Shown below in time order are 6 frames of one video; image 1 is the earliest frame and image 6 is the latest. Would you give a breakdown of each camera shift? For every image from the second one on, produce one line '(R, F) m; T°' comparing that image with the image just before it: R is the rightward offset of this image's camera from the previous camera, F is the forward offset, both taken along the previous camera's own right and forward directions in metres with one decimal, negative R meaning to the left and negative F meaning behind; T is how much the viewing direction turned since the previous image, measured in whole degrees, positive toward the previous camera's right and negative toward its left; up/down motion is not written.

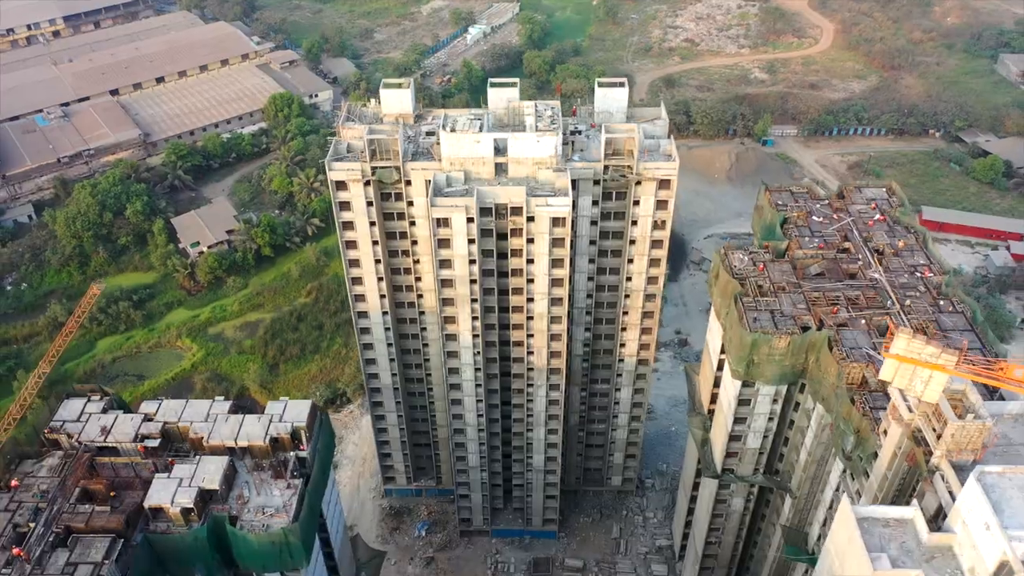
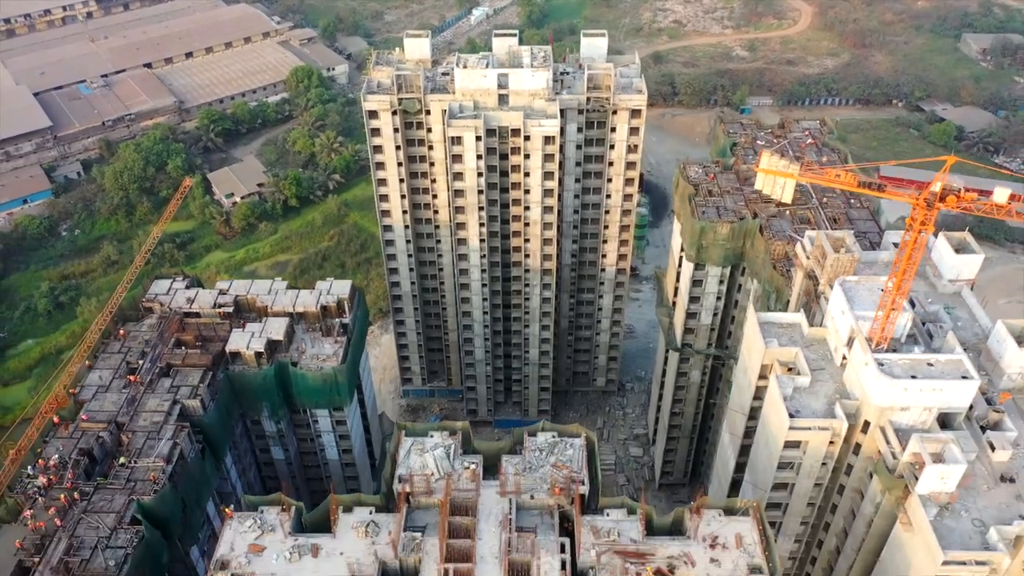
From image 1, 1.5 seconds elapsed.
(+0.1, -12.0) m; 0°
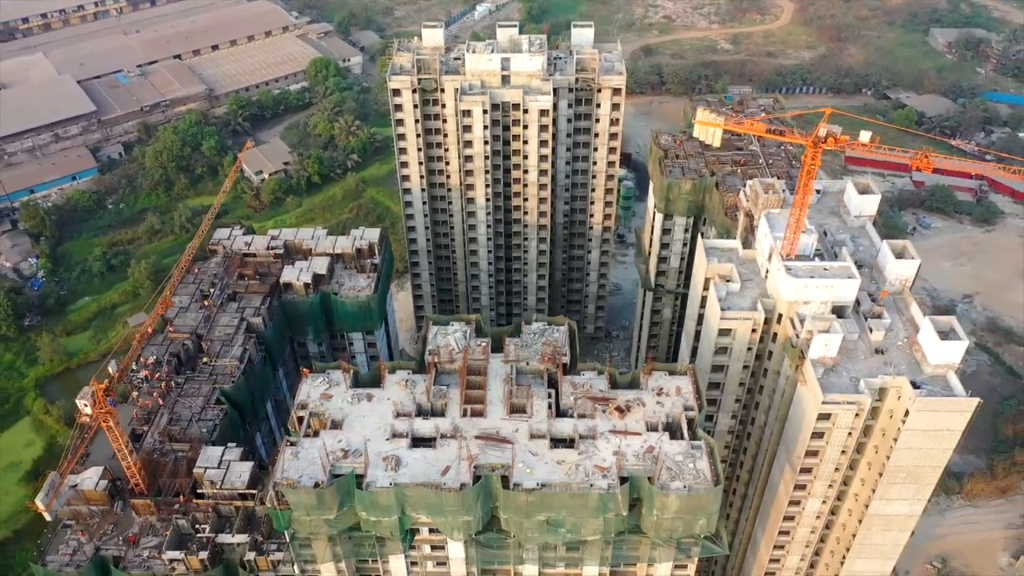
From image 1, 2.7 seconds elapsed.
(0.0, -12.3) m; 0°
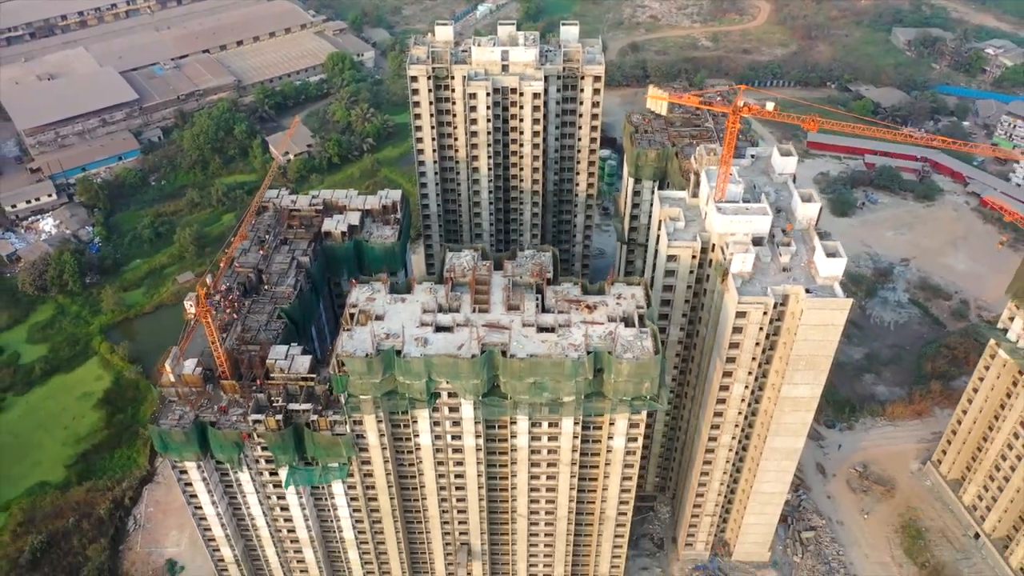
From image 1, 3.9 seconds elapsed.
(+0.1, -15.6) m; 0°
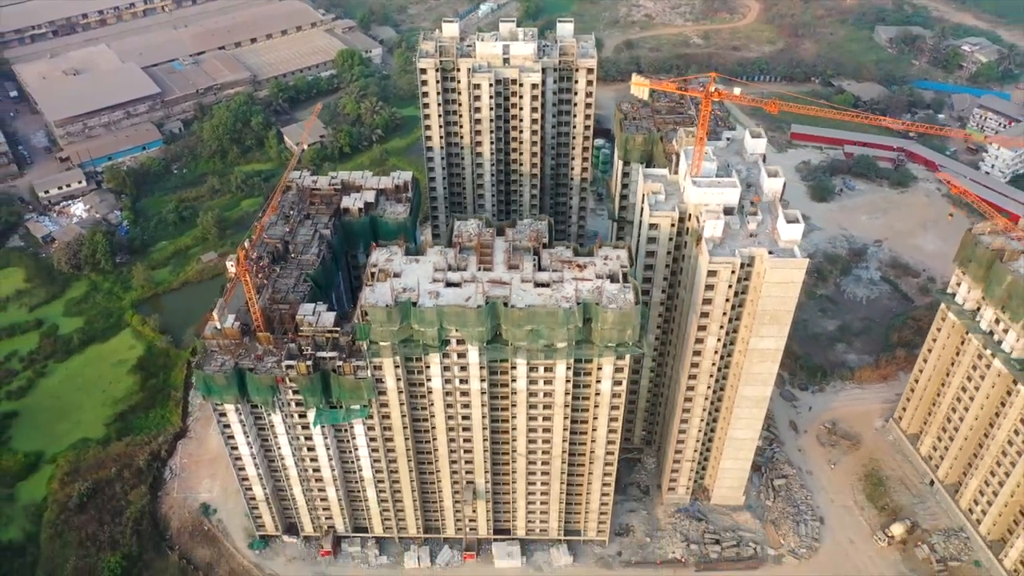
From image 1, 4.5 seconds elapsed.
(0.0, -8.8) m; 0°
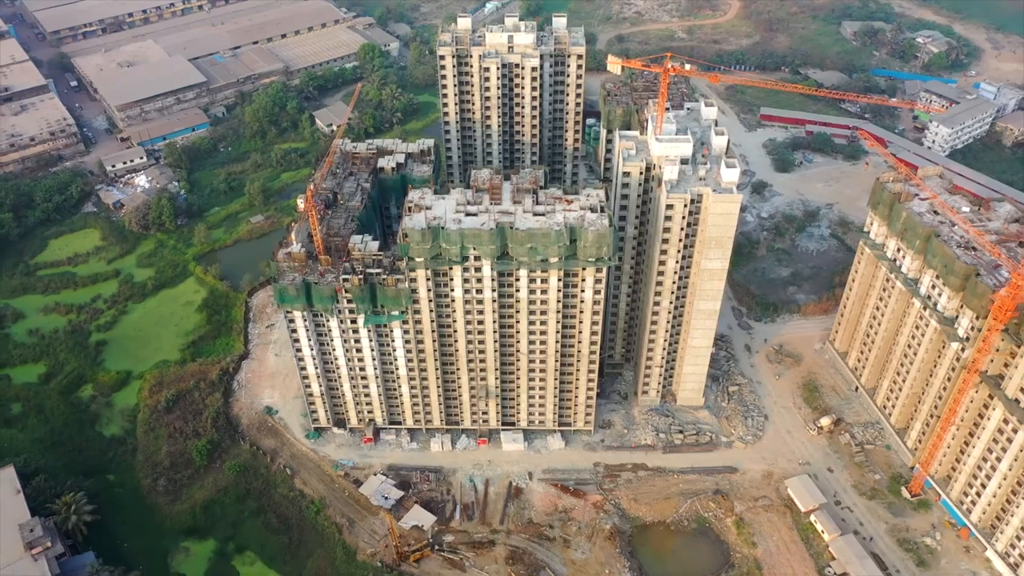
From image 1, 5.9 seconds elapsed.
(-0.1, -21.3) m; 0°
